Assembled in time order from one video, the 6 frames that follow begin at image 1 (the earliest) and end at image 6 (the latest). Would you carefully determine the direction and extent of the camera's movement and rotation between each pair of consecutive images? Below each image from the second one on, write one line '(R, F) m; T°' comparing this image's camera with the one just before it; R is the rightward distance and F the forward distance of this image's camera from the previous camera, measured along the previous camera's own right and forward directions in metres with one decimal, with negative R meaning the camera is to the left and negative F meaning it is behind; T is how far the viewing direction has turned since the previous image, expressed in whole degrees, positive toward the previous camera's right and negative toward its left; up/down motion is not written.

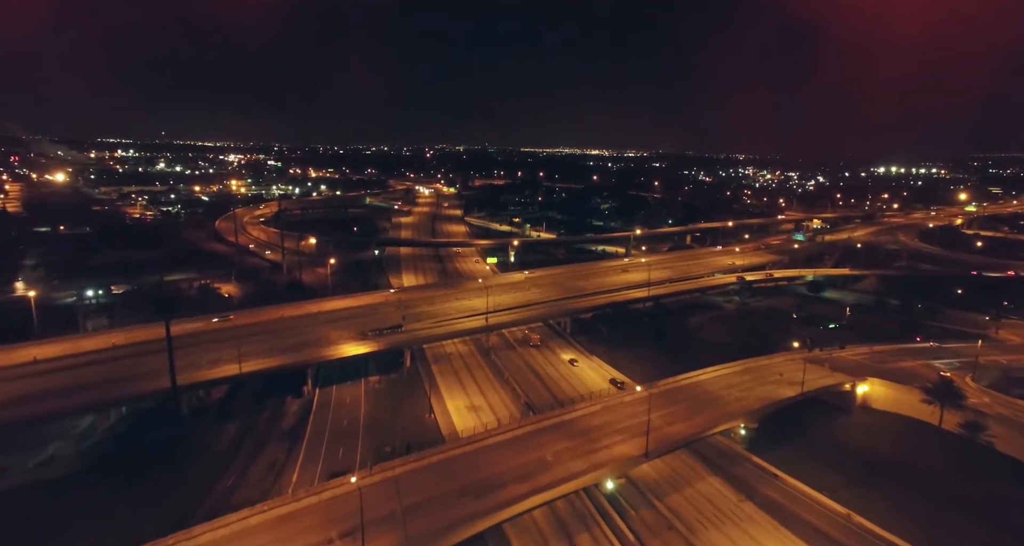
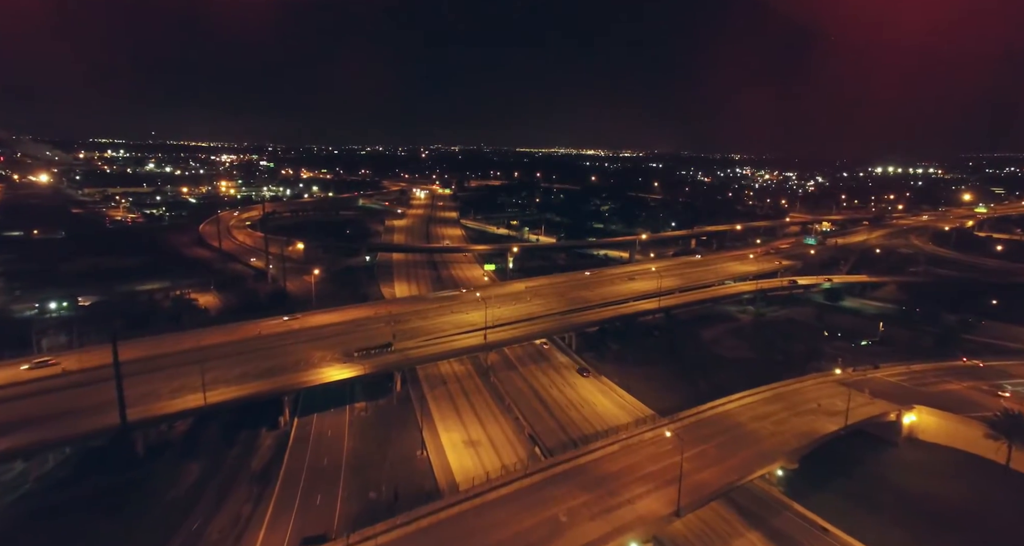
(-0.2, +2.2) m; 0°
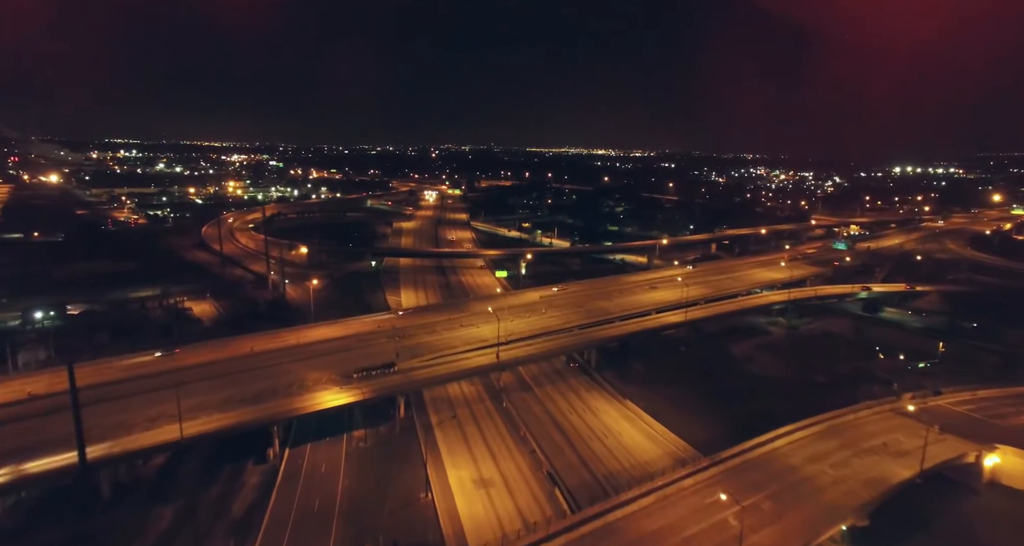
(-0.3, +2.0) m; -1°
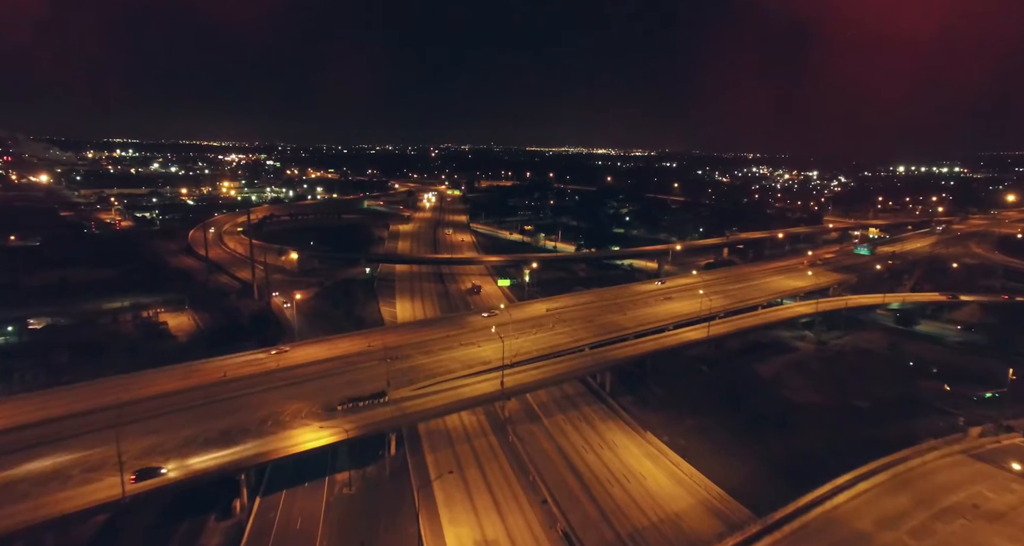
(-0.3, +2.3) m; 0°
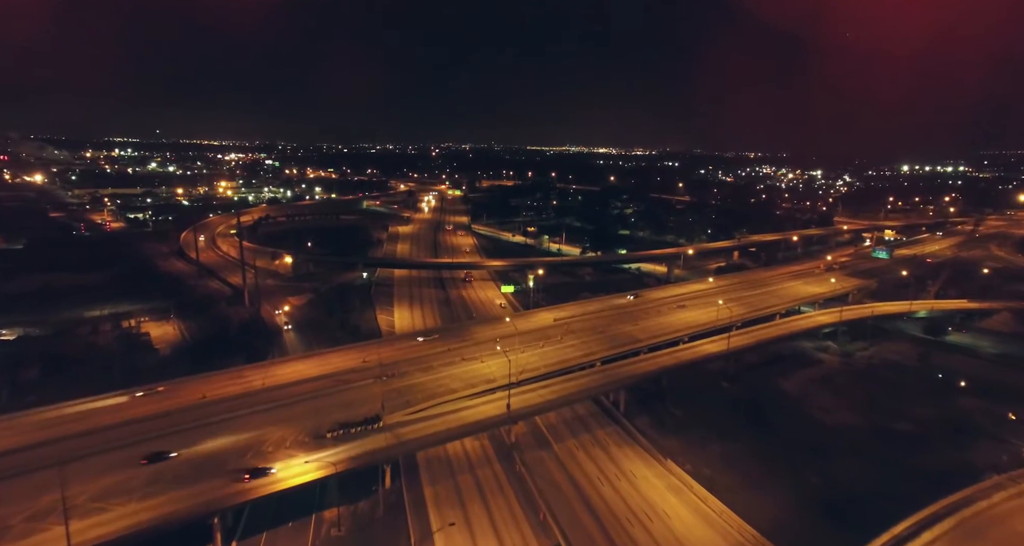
(-0.2, +1.6) m; 0°
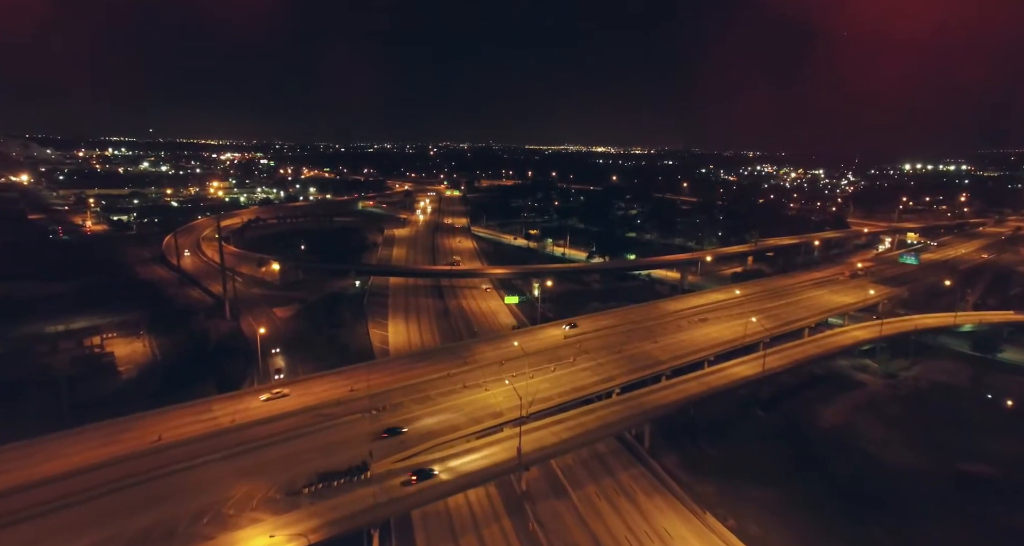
(-0.4, +2.5) m; 0°
